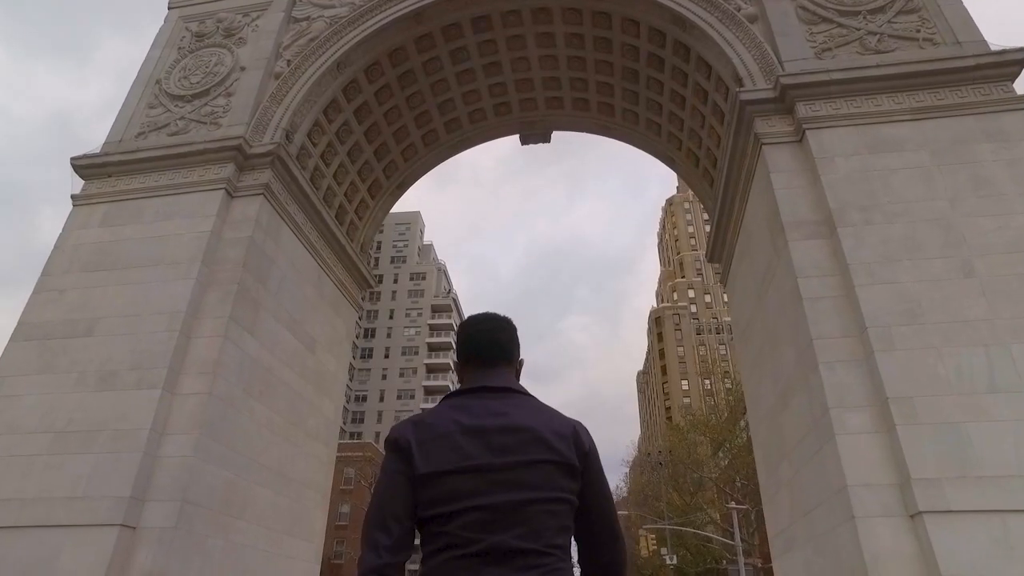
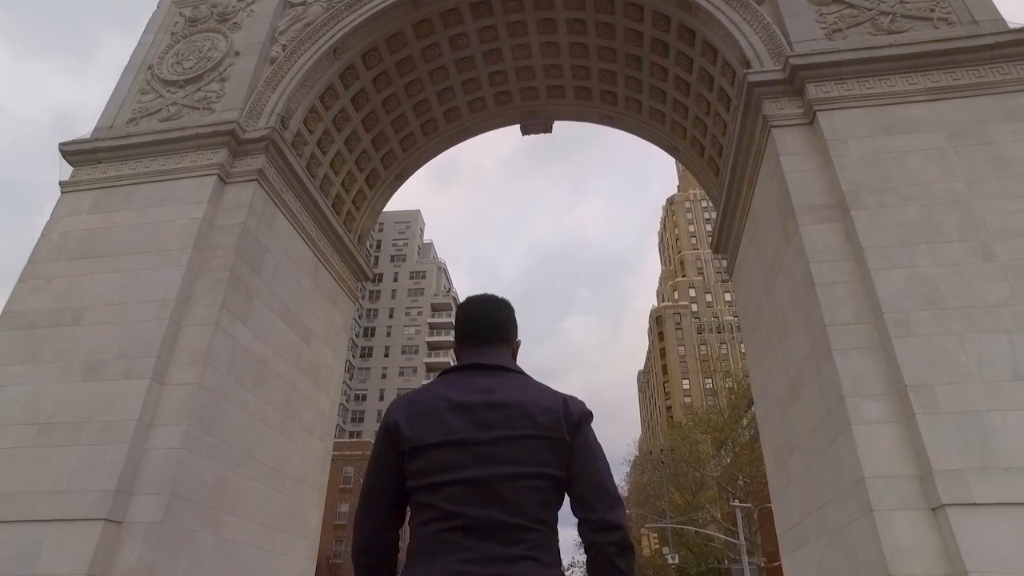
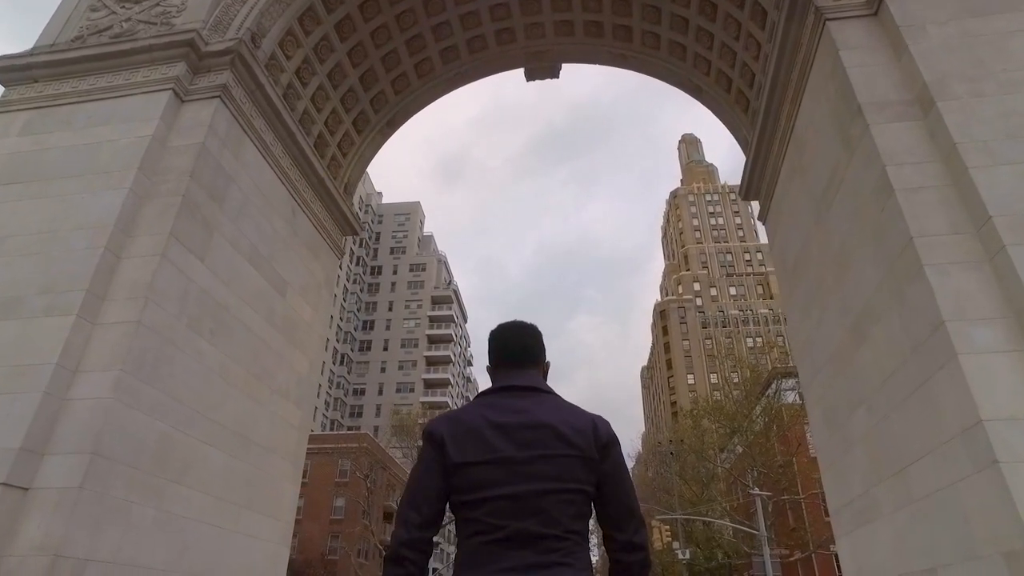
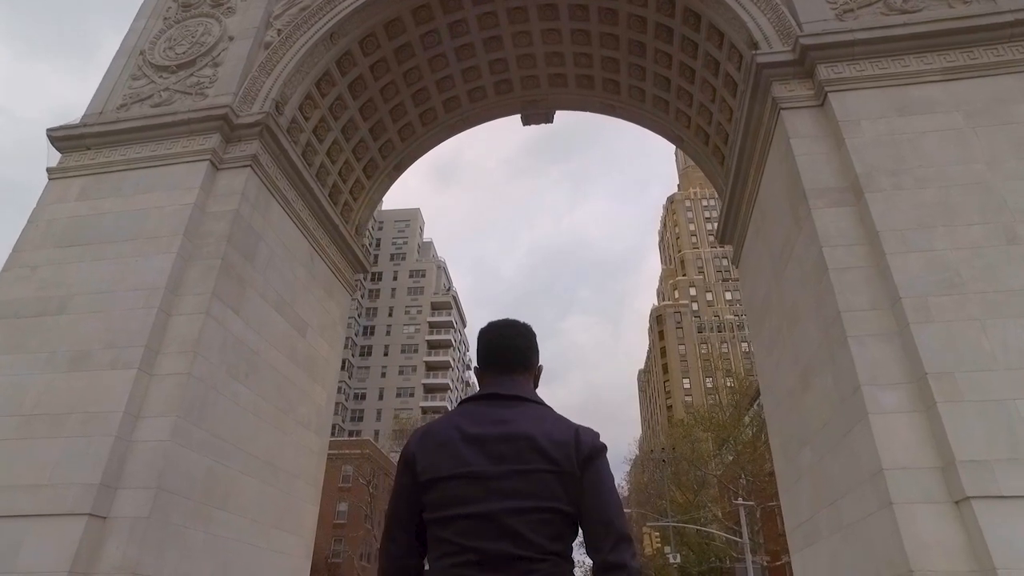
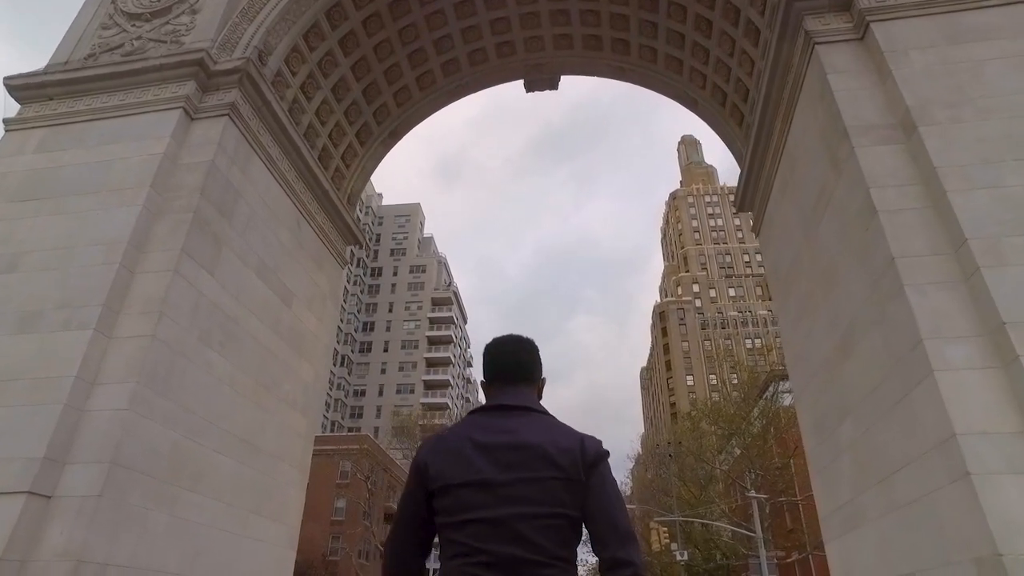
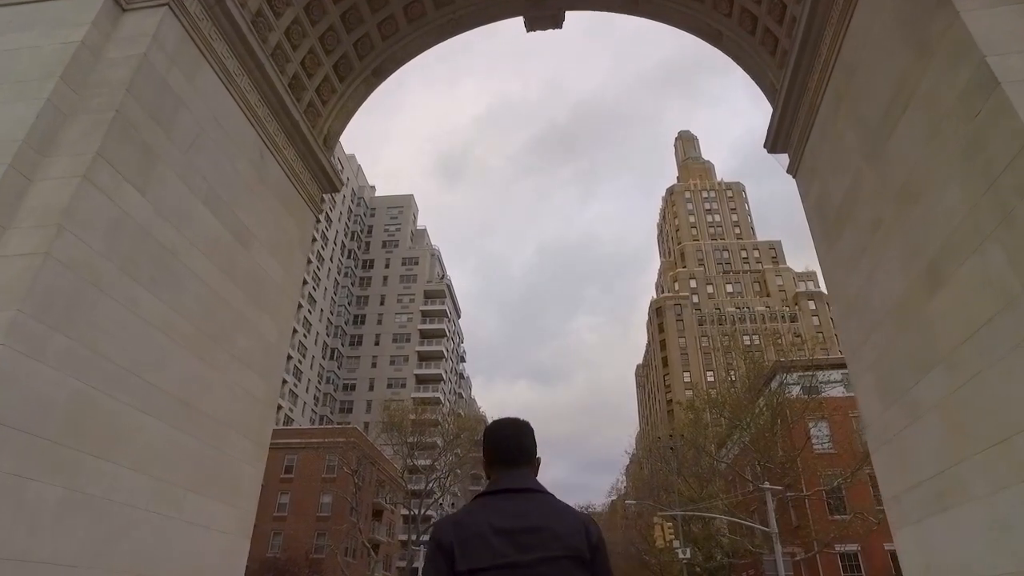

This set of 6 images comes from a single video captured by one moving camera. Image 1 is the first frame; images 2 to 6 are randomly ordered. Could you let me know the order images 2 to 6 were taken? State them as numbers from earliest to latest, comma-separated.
2, 4, 5, 3, 6
